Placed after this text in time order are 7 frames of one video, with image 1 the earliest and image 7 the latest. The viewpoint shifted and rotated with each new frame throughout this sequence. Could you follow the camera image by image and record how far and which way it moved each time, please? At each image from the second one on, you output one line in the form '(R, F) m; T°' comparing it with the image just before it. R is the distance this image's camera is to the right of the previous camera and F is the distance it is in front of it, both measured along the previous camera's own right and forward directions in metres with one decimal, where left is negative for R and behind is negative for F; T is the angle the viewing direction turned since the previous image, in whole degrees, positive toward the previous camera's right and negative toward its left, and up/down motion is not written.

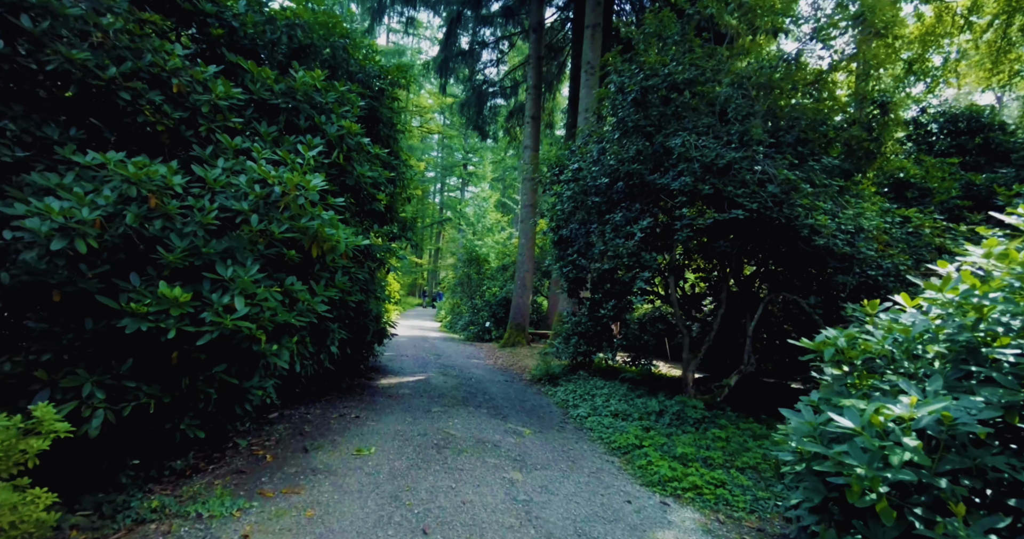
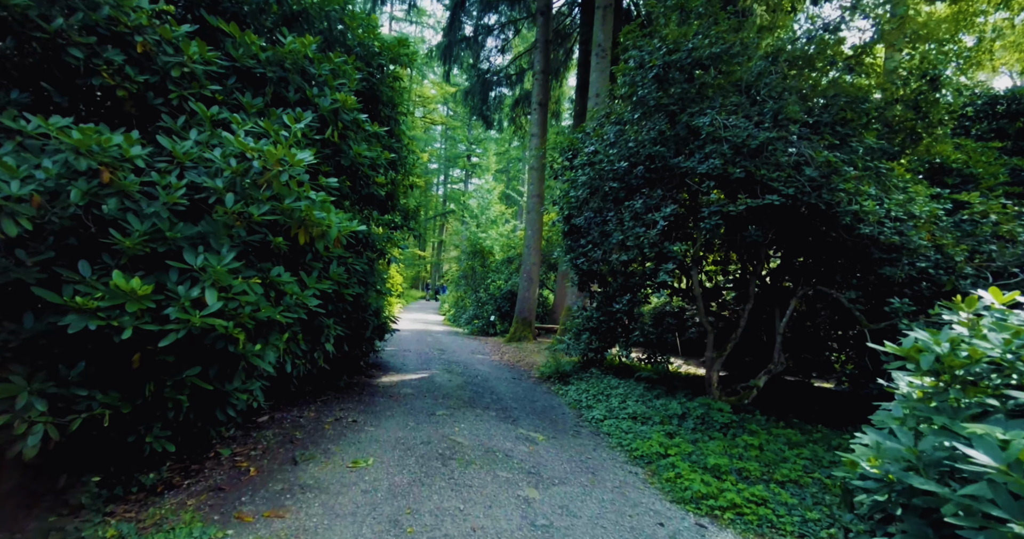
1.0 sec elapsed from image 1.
(-0.1, +0.5) m; 0°
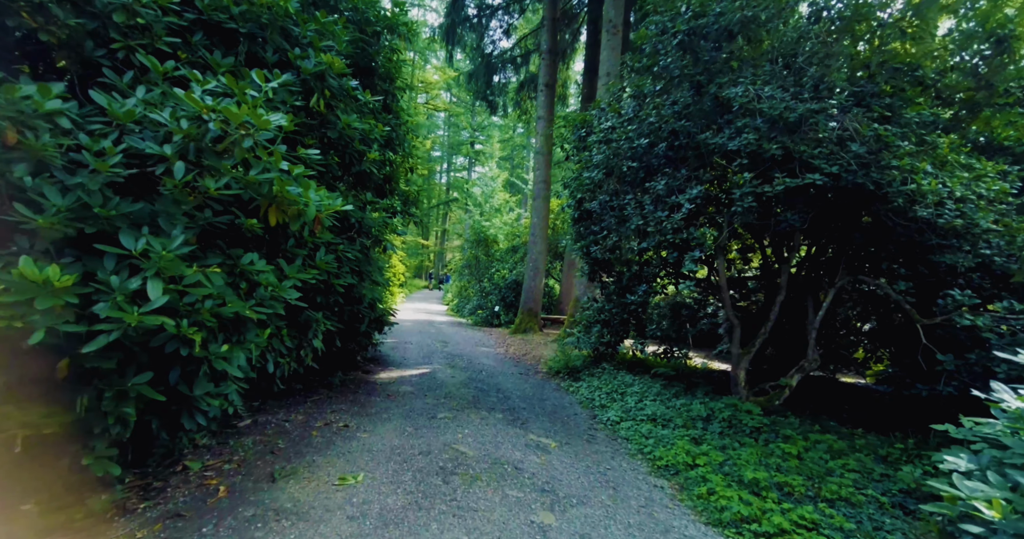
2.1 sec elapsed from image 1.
(-0.1, +0.6) m; 0°
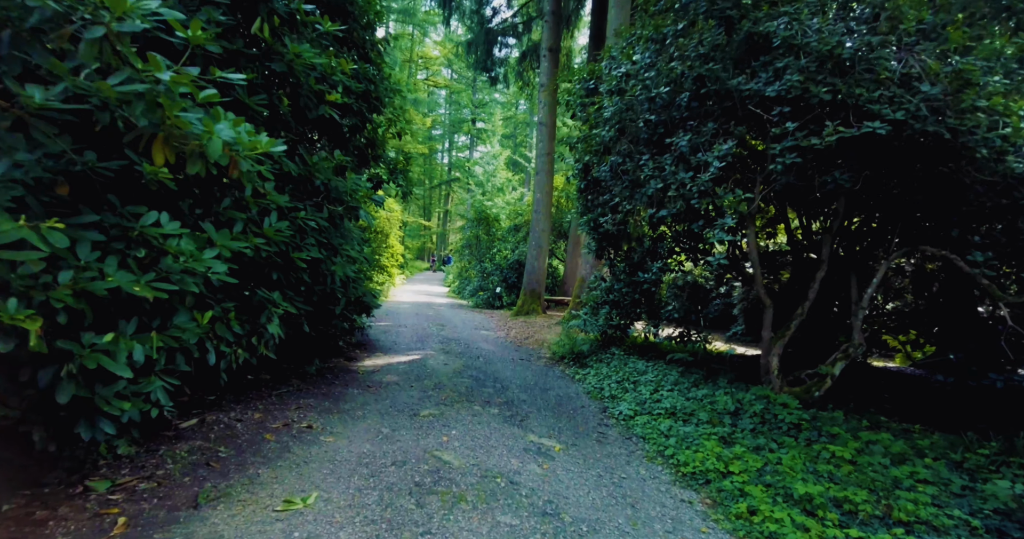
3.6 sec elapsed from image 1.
(+0.1, +0.8) m; 0°
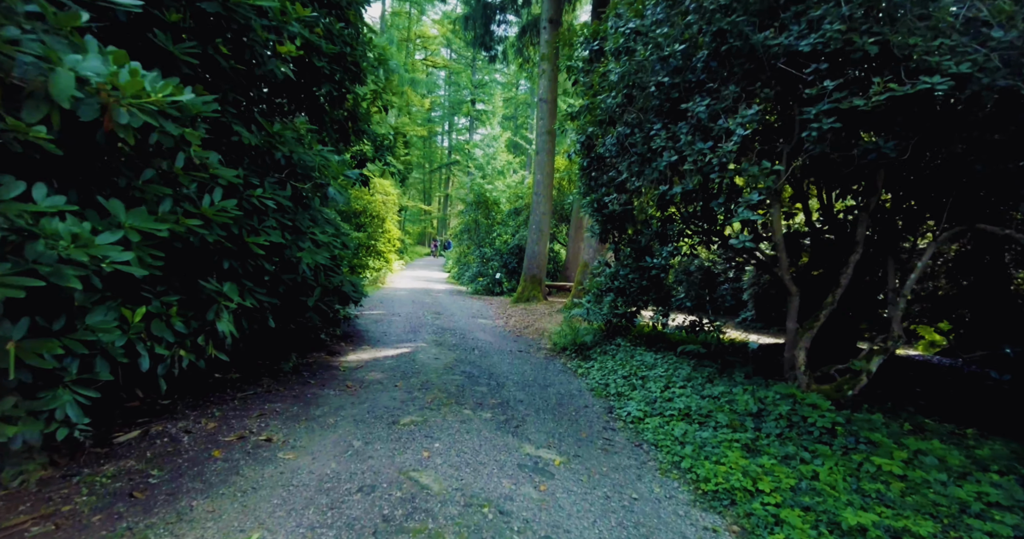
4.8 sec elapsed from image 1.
(+0.1, +0.6) m; 0°
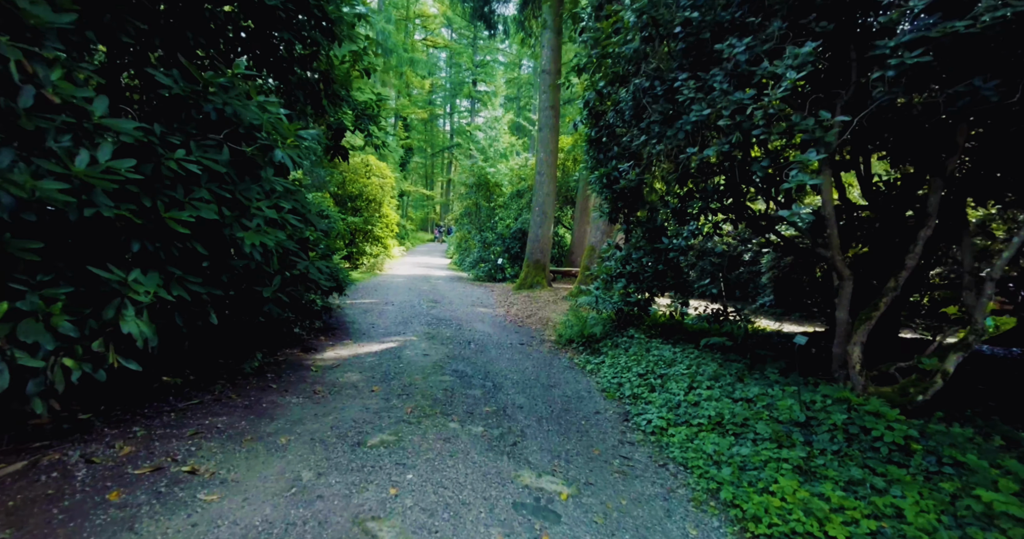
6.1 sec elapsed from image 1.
(+0.1, +0.8) m; -1°
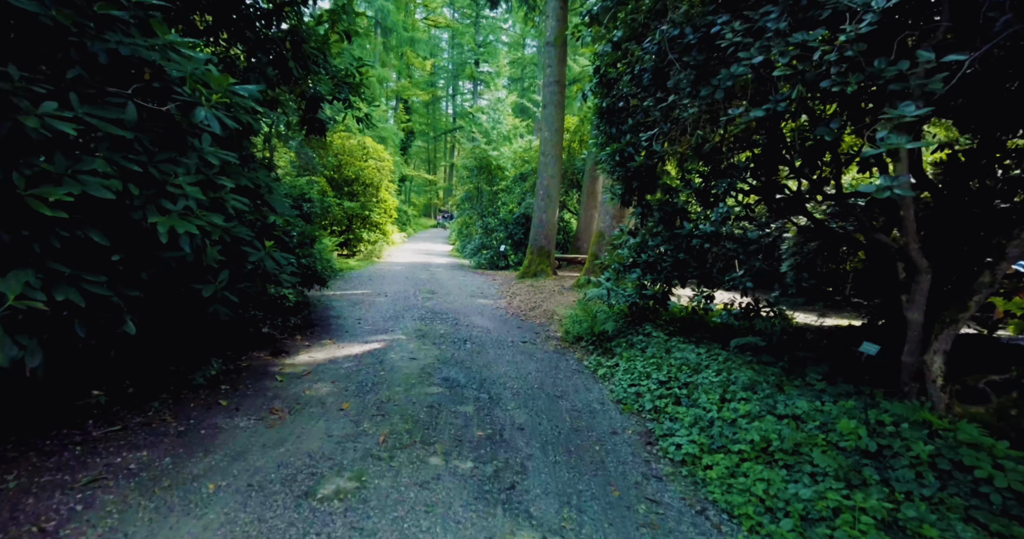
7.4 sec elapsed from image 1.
(0.0, +0.8) m; -1°
